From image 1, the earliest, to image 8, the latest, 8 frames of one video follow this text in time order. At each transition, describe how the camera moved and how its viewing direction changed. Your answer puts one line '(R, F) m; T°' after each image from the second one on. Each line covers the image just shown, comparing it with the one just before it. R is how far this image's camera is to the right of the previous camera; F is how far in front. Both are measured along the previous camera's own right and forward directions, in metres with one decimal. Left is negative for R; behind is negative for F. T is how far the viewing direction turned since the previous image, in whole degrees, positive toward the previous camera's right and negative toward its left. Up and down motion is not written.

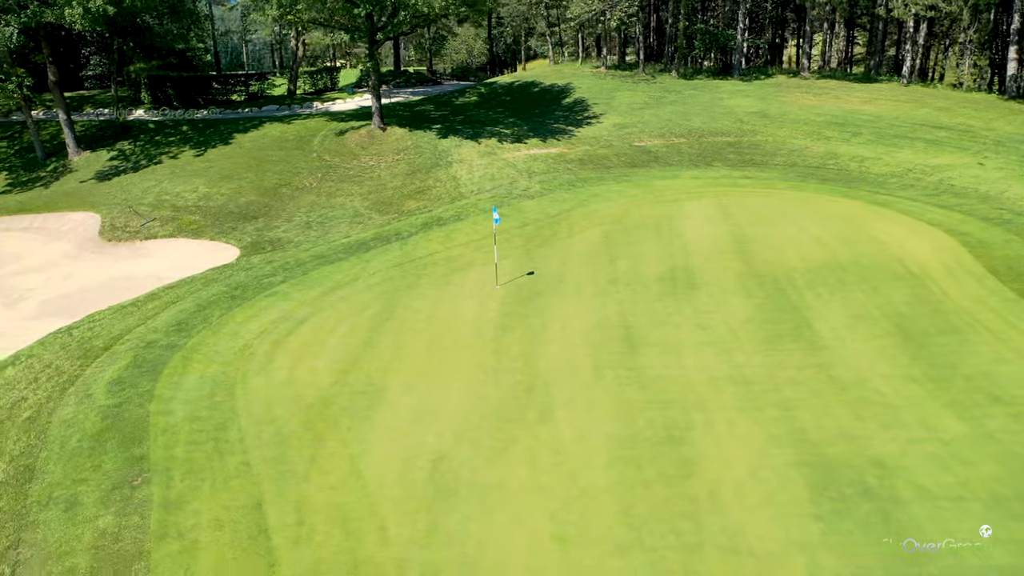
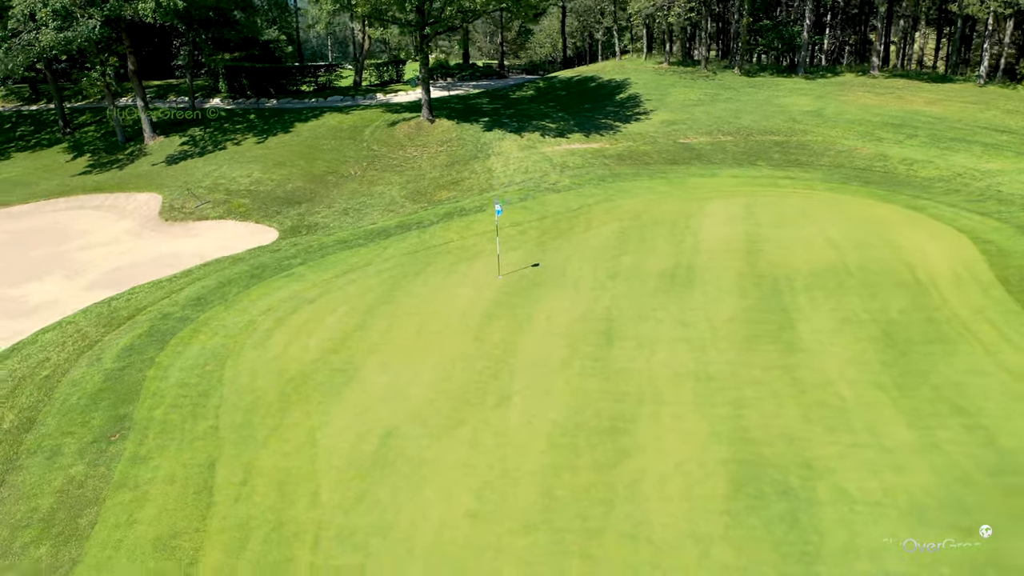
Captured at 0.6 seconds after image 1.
(+2.2, -0.4) m; -6°
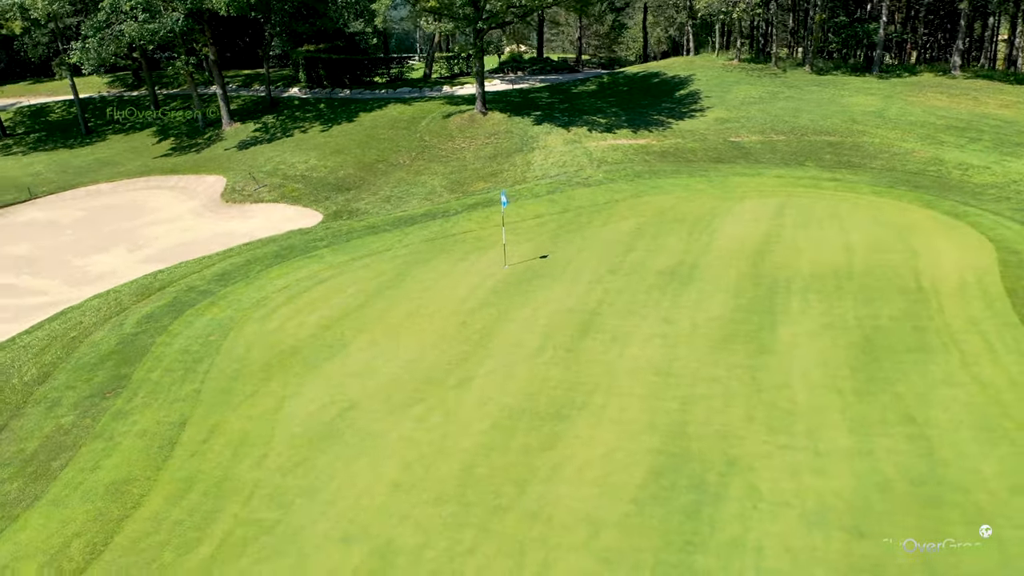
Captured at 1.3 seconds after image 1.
(+2.4, -0.4) m; -7°
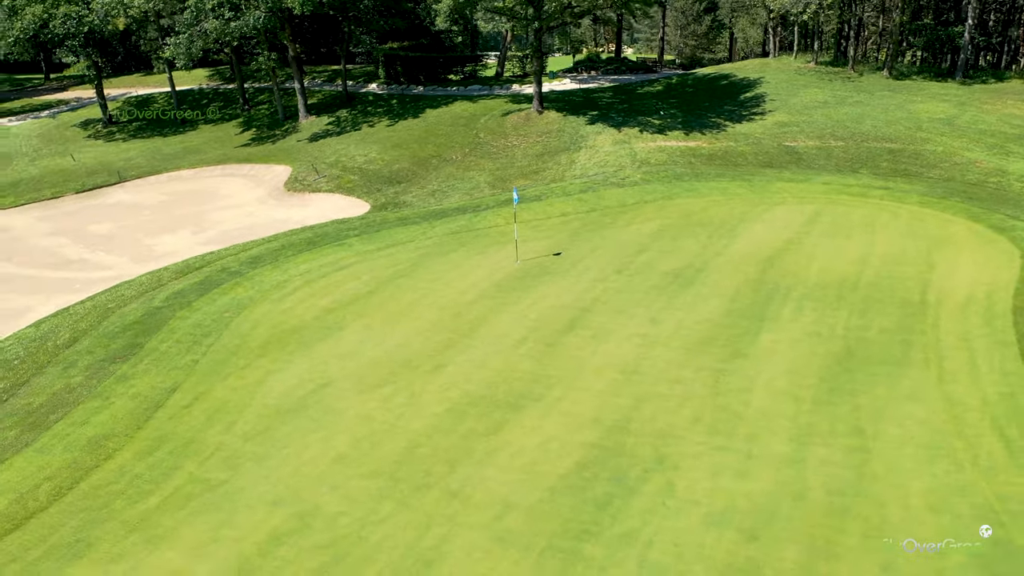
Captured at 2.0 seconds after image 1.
(+2.4, -0.4) m; -7°
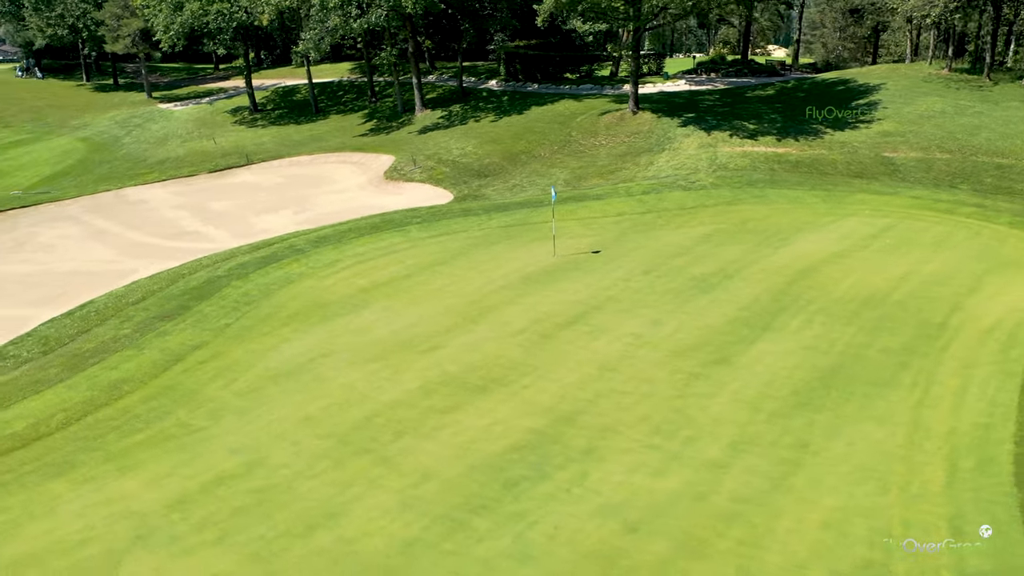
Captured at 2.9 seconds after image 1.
(+3.2, -0.4) m; -11°
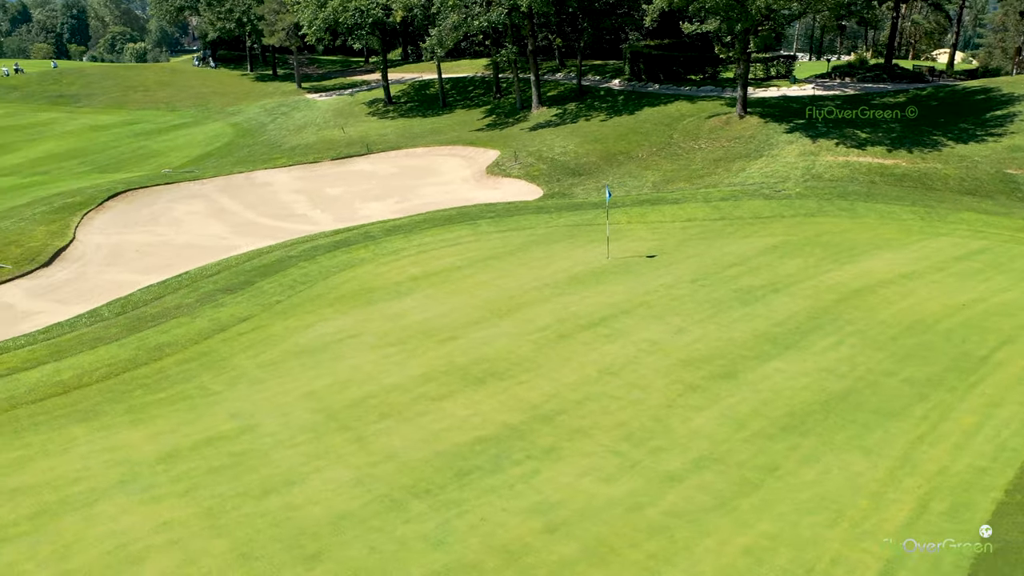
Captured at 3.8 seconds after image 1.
(+2.7, 0.0) m; -11°
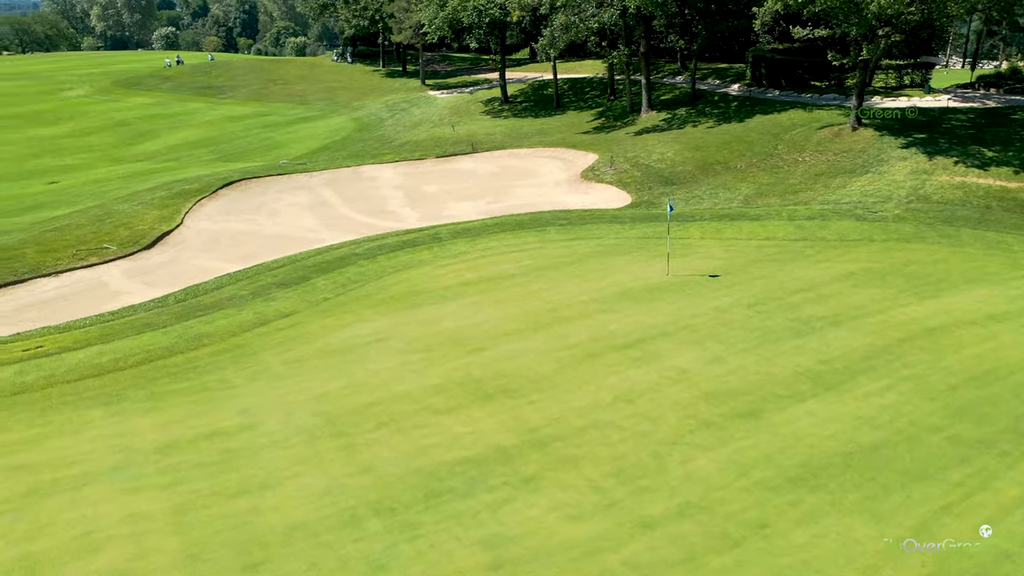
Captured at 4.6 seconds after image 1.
(+2.1, +0.7) m; -9°
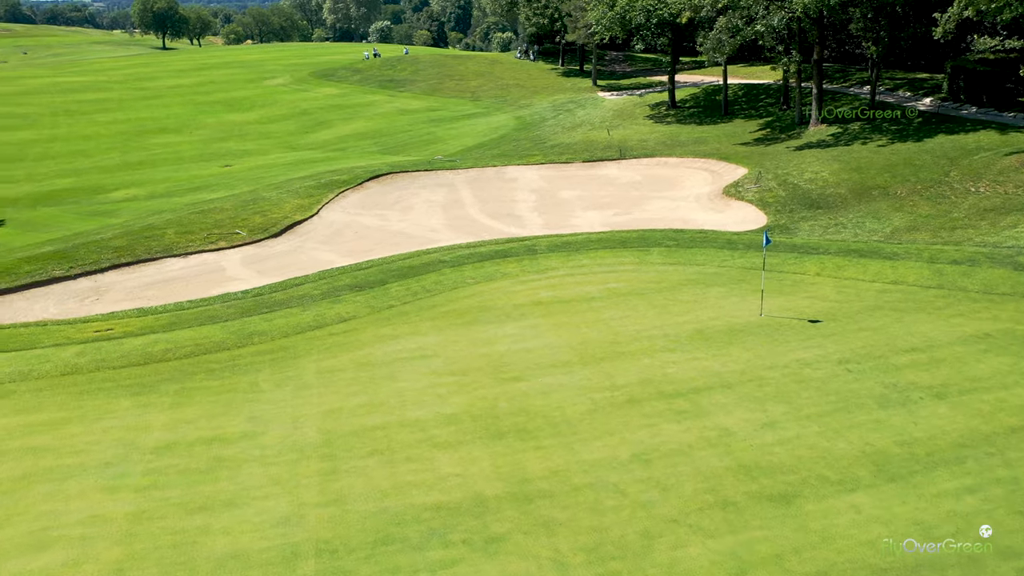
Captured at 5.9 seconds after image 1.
(+2.7, +1.5) m; -13°
